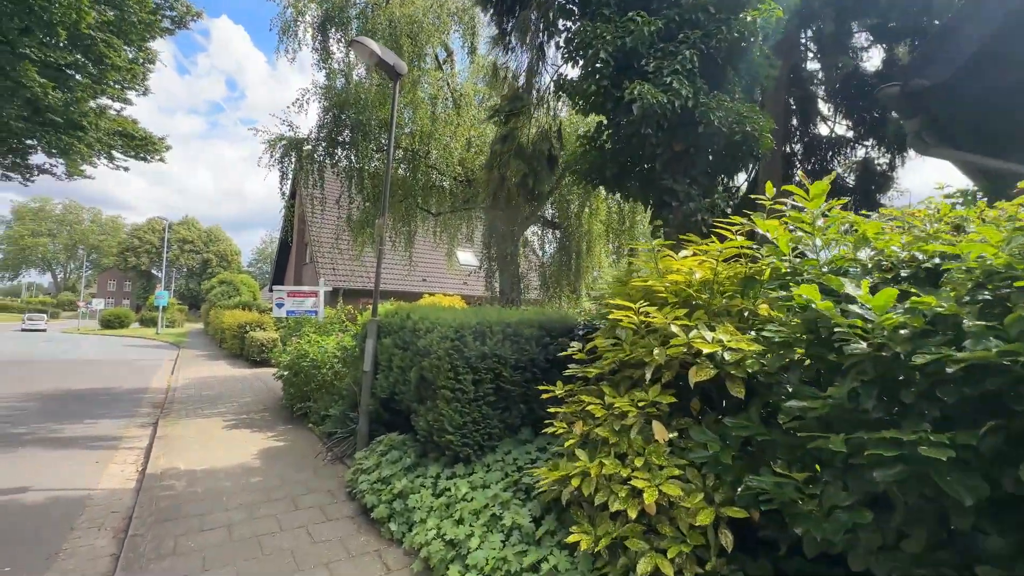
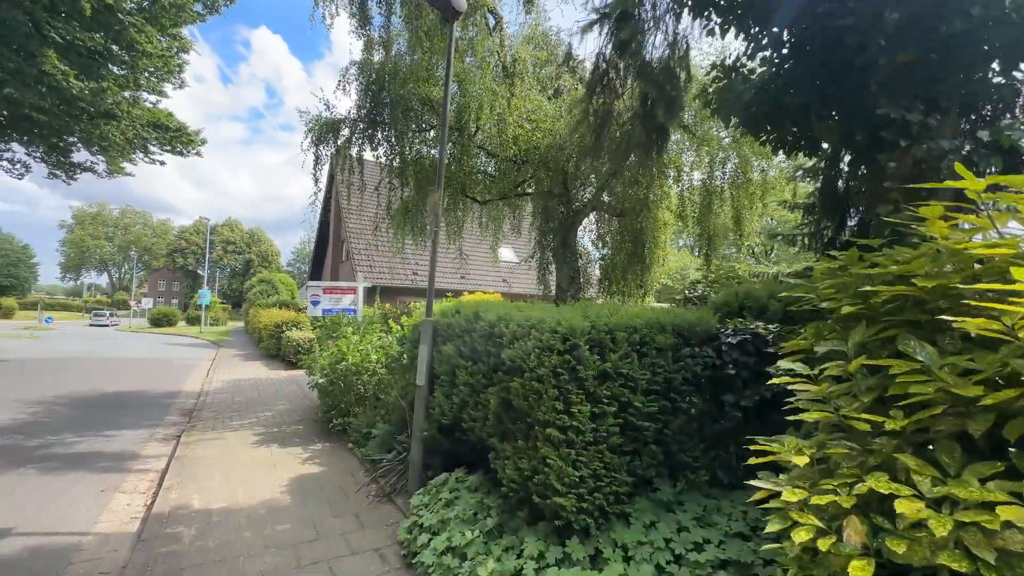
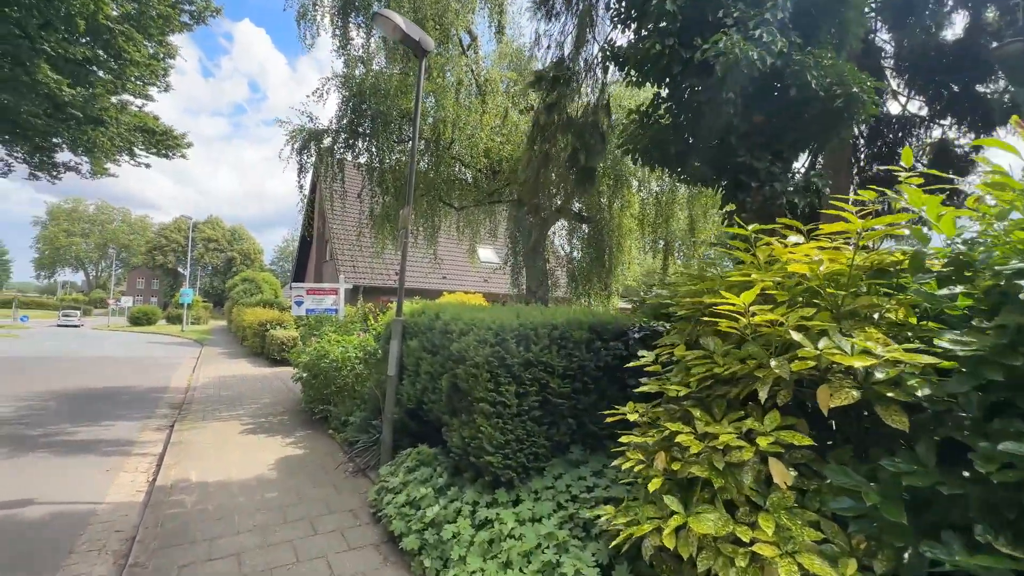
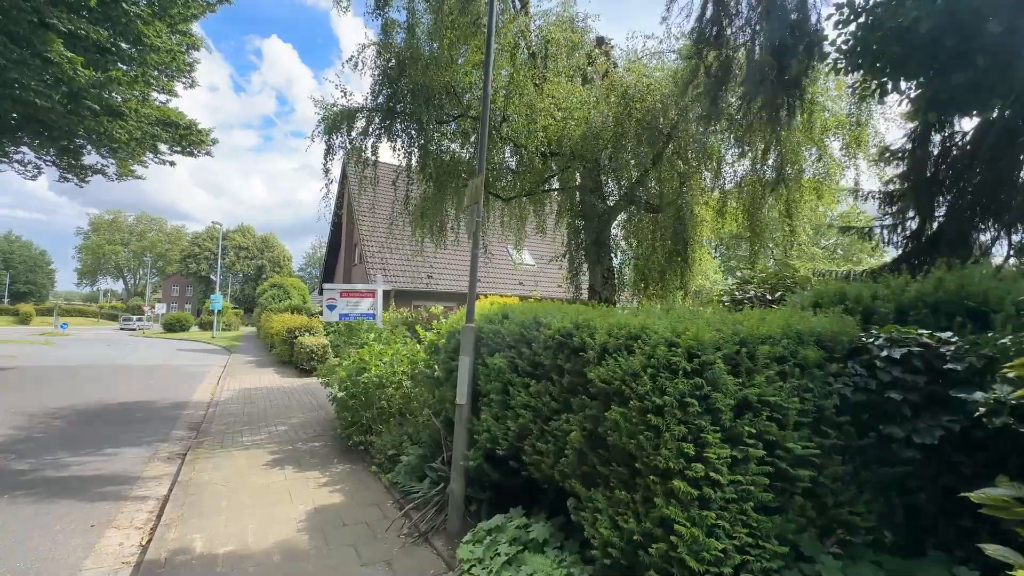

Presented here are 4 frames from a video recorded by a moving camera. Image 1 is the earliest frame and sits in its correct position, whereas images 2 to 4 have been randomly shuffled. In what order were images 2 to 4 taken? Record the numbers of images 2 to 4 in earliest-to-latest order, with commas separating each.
3, 2, 4
